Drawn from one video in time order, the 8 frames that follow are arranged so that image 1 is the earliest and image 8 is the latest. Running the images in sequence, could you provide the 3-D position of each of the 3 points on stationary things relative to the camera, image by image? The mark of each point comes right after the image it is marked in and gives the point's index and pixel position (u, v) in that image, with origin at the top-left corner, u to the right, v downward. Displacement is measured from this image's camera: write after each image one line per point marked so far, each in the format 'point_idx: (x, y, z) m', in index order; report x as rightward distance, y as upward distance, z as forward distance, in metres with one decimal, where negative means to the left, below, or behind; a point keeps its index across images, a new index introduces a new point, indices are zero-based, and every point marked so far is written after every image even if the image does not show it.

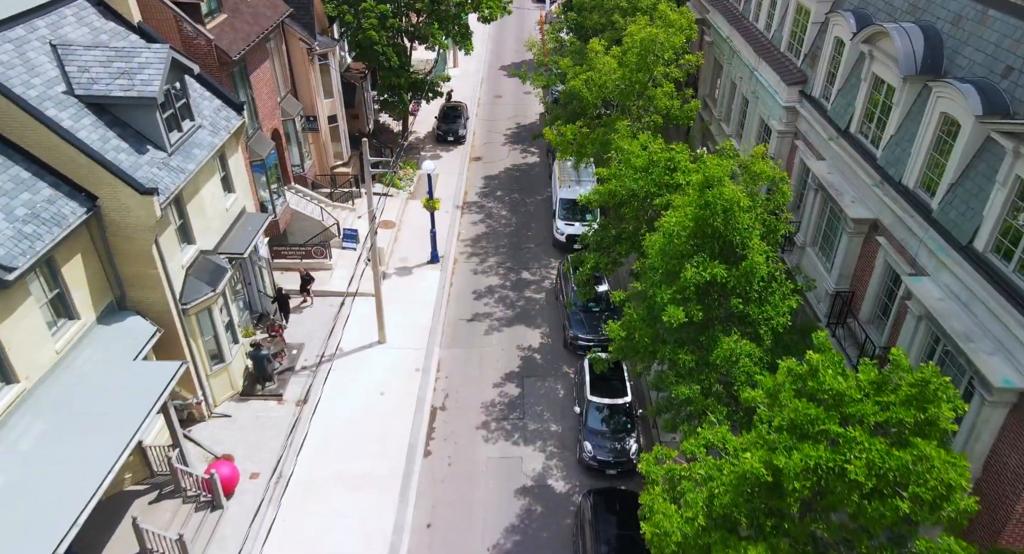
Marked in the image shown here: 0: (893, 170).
0: (+7.4, +2.1, +15.3) m
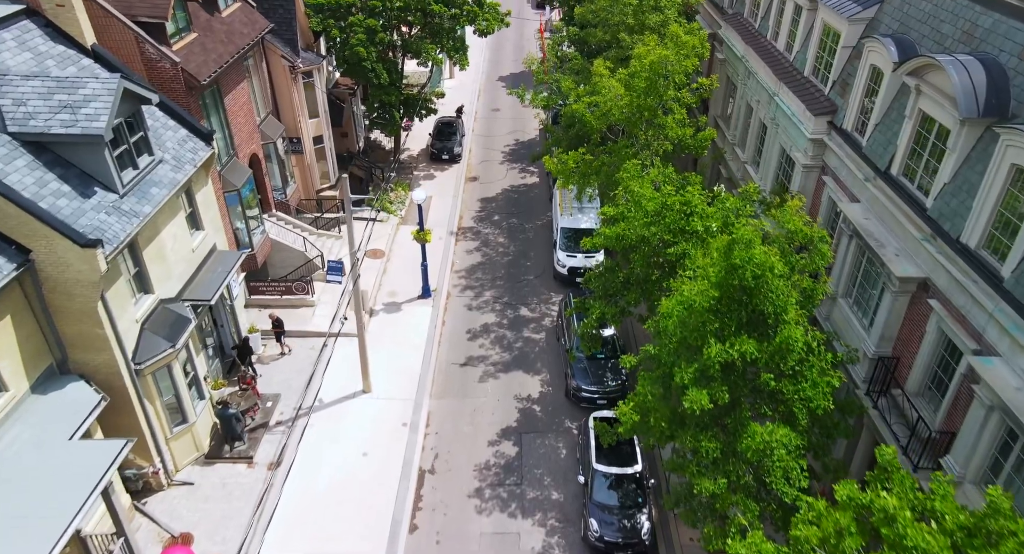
0: (+7.3, +0.9, +13.3) m
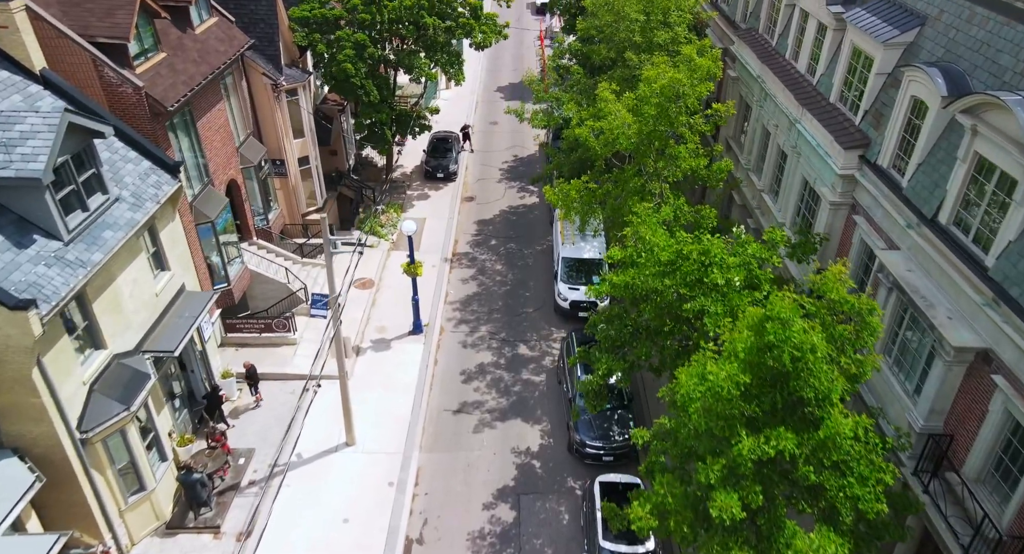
0: (+7.2, -0.2, +11.4) m
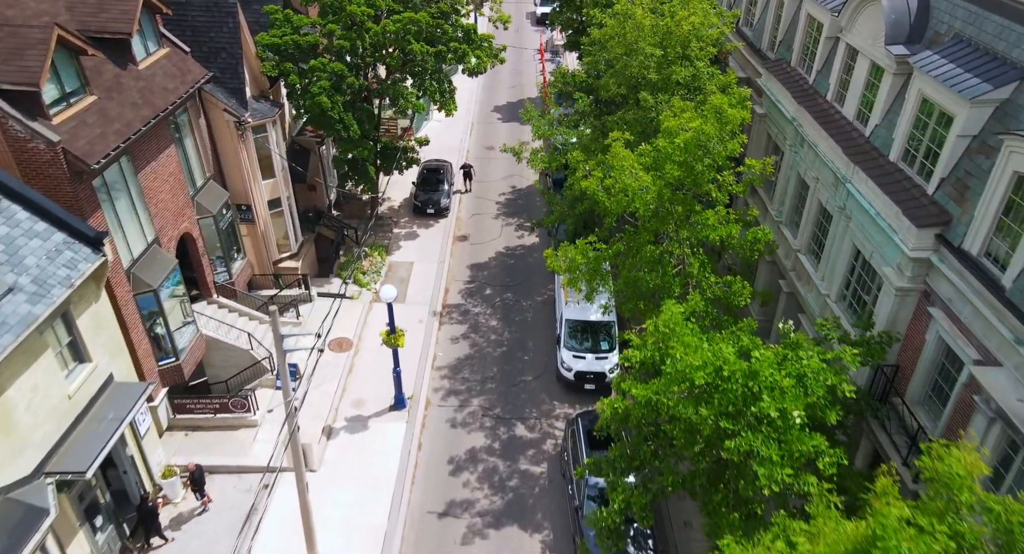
0: (+7.1, -2.0, +8.2) m
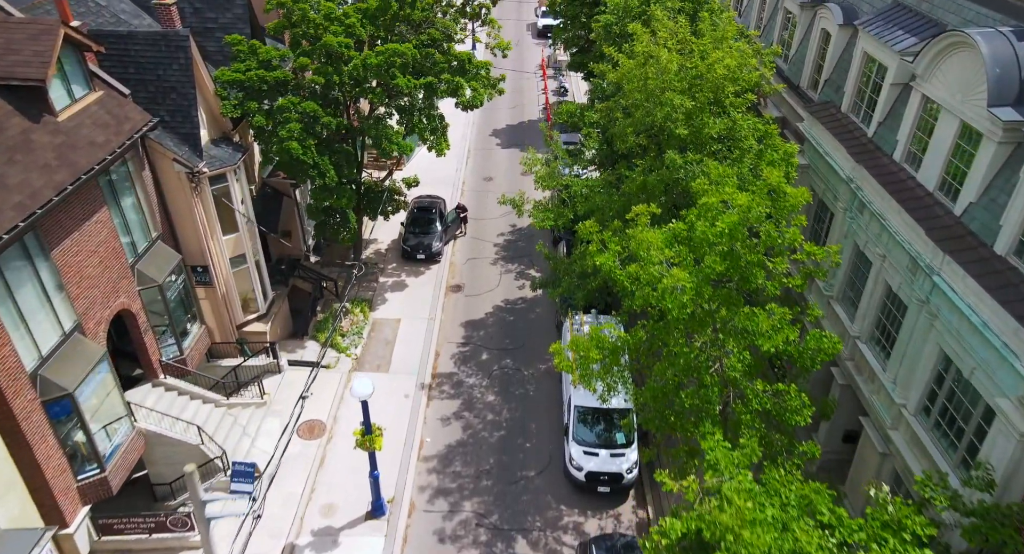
0: (+7.1, -3.8, +4.7) m
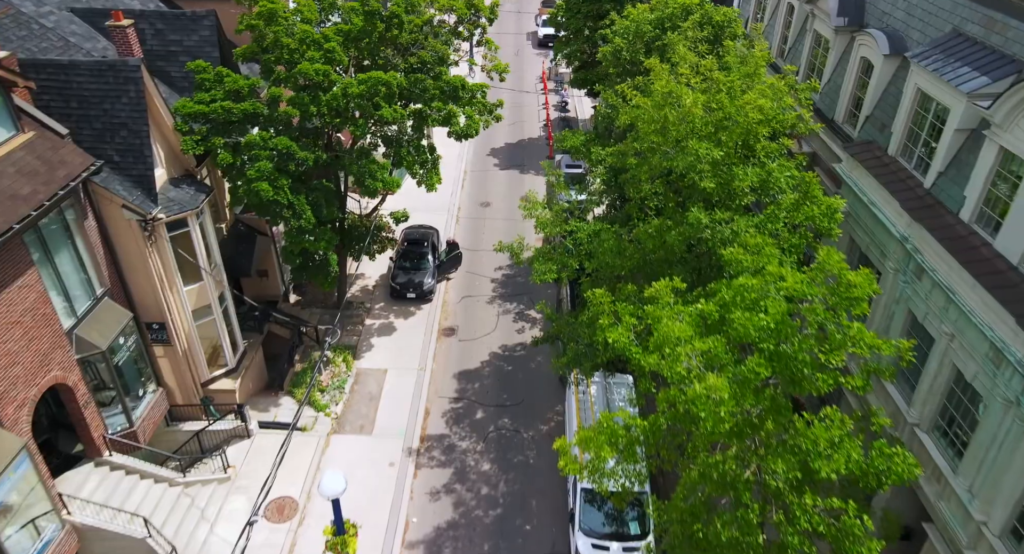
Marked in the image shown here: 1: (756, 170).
0: (+7.1, -5.1, +2.2) m
1: (+4.5, +2.0, +14.5) m
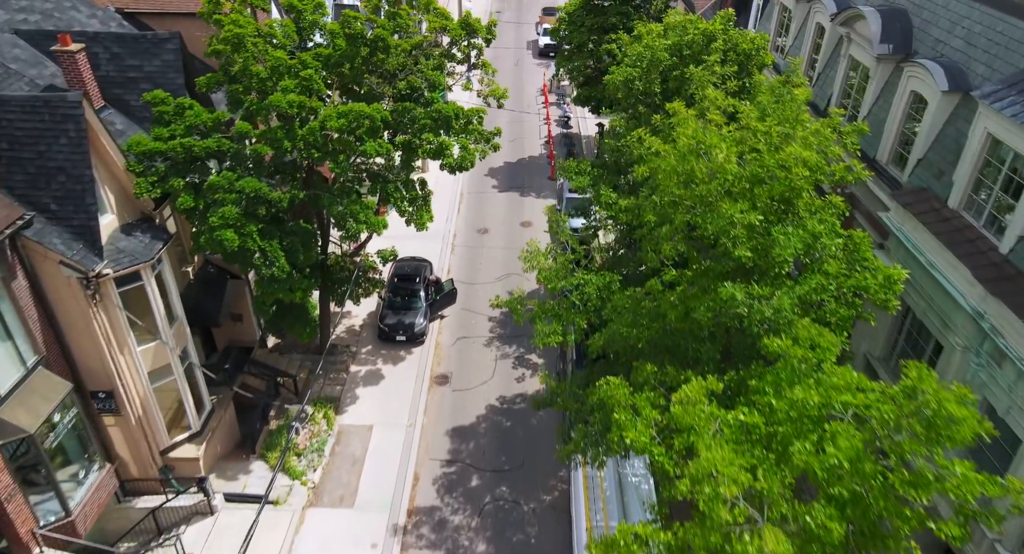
0: (+7.0, -6.3, -0.2) m
1: (+4.5, +0.7, +12.1) m
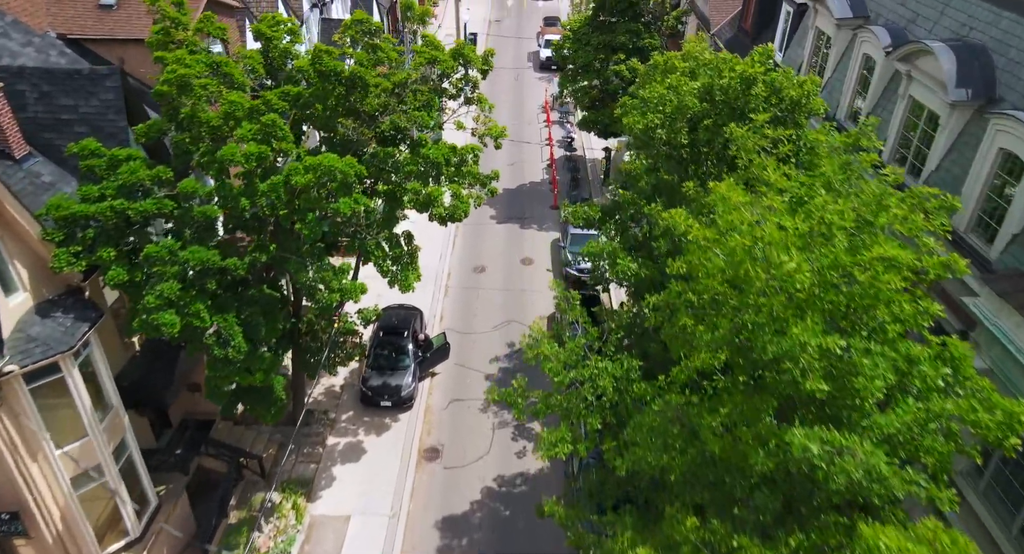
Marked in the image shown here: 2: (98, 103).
0: (+7.0, -7.8, -3.3) m
1: (+4.4, -0.9, +9.2) m
2: (-8.5, +3.6, +16.3) m
